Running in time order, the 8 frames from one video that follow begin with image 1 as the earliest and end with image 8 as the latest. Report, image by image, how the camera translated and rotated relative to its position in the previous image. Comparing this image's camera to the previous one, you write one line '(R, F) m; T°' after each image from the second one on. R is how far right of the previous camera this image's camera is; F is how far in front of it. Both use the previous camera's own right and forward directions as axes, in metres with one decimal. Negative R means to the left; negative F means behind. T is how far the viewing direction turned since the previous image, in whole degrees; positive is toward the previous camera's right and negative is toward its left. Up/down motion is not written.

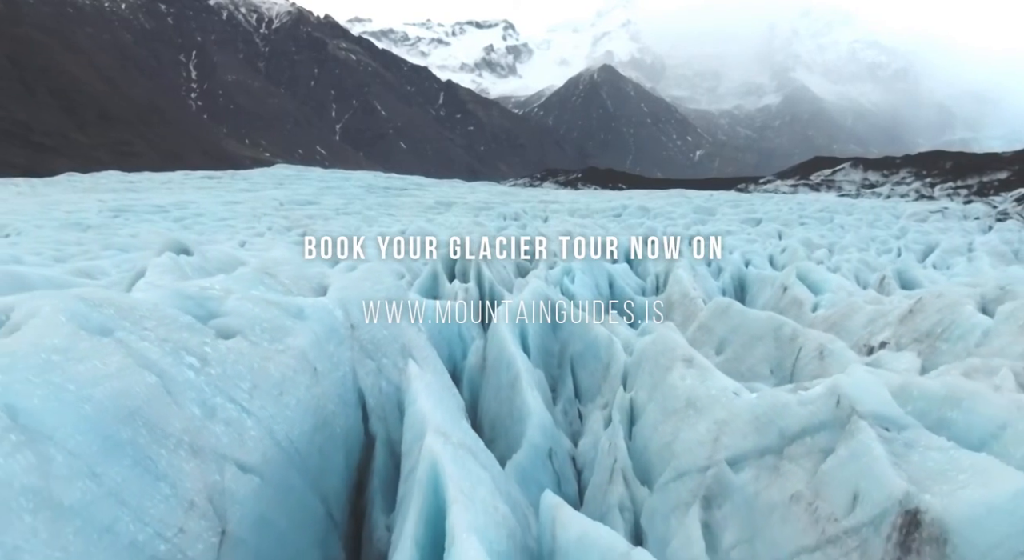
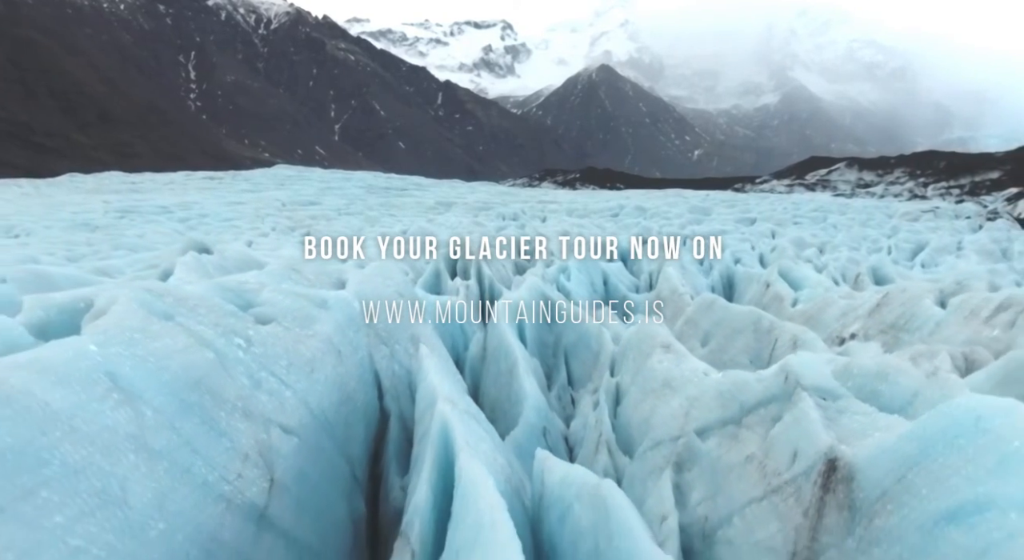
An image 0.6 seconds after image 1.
(0.0, -0.3) m; 0°
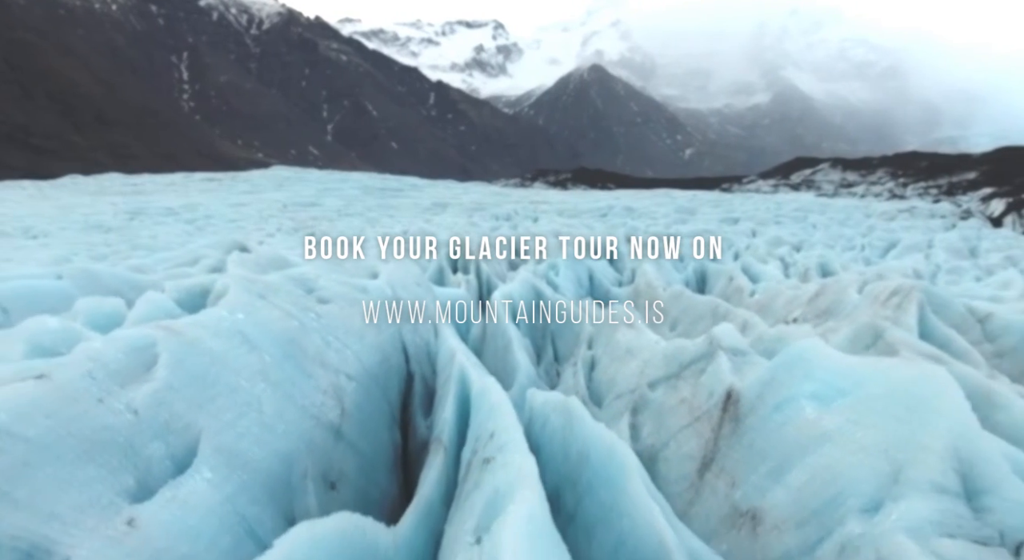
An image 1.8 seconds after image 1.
(0.0, -0.8) m; +1°
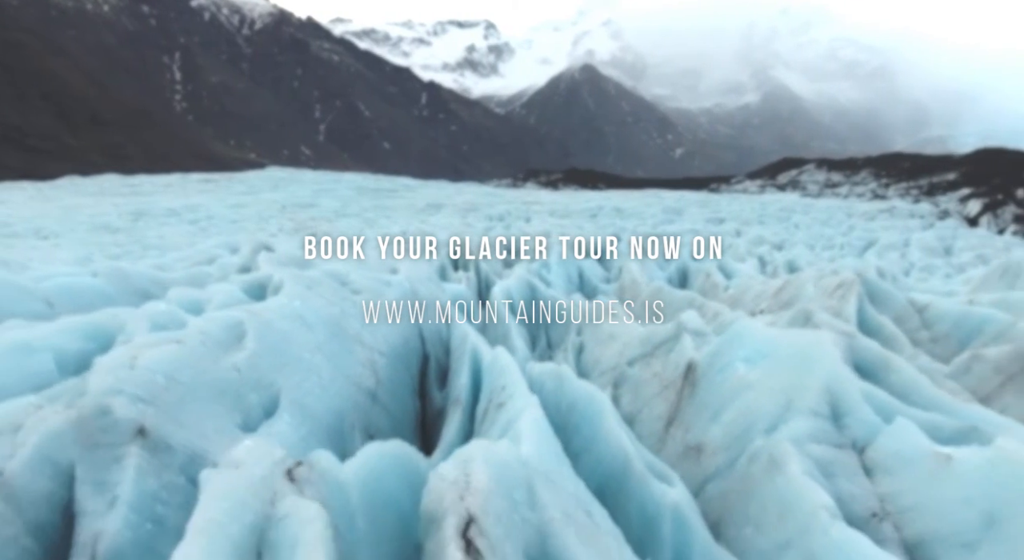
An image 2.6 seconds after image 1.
(-0.1, -0.6) m; +1°
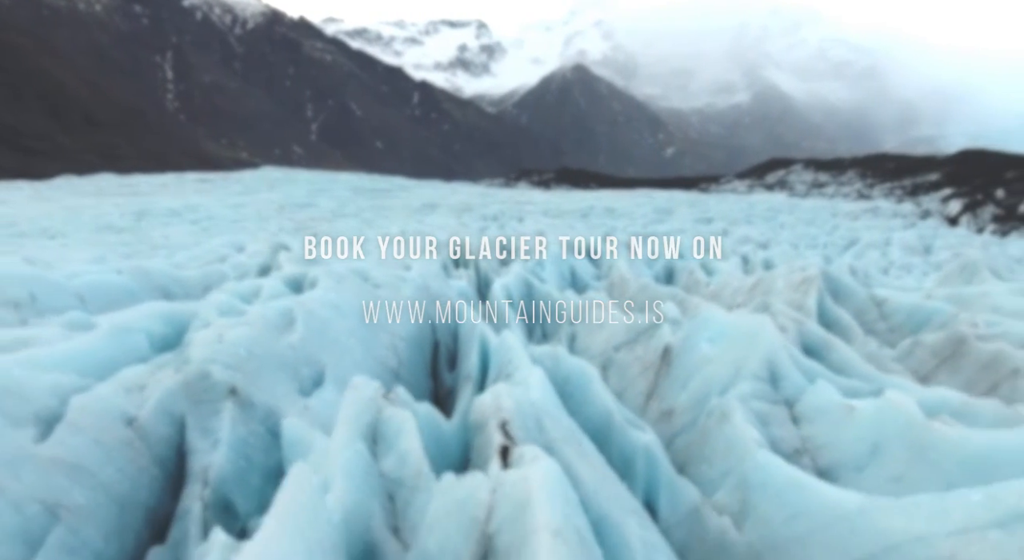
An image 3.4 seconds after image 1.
(-0.1, -0.6) m; +1°
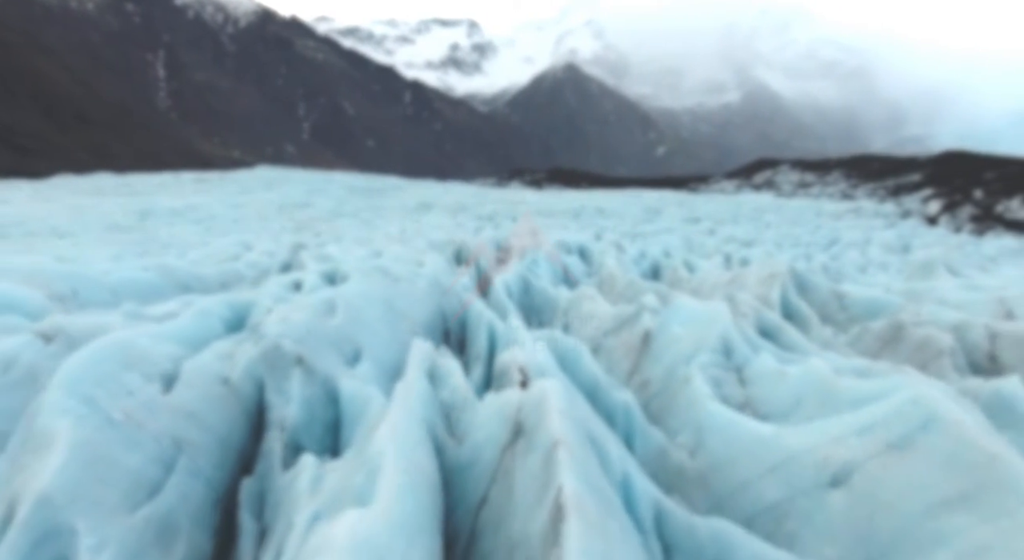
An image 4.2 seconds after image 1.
(-0.1, -0.7) m; +1°
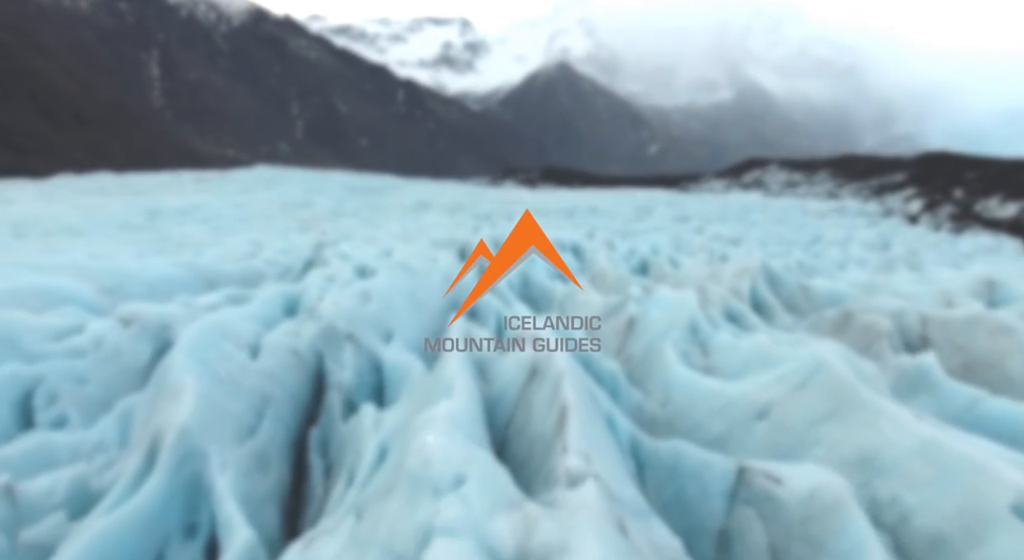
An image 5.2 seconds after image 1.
(-0.1, -0.8) m; +1°
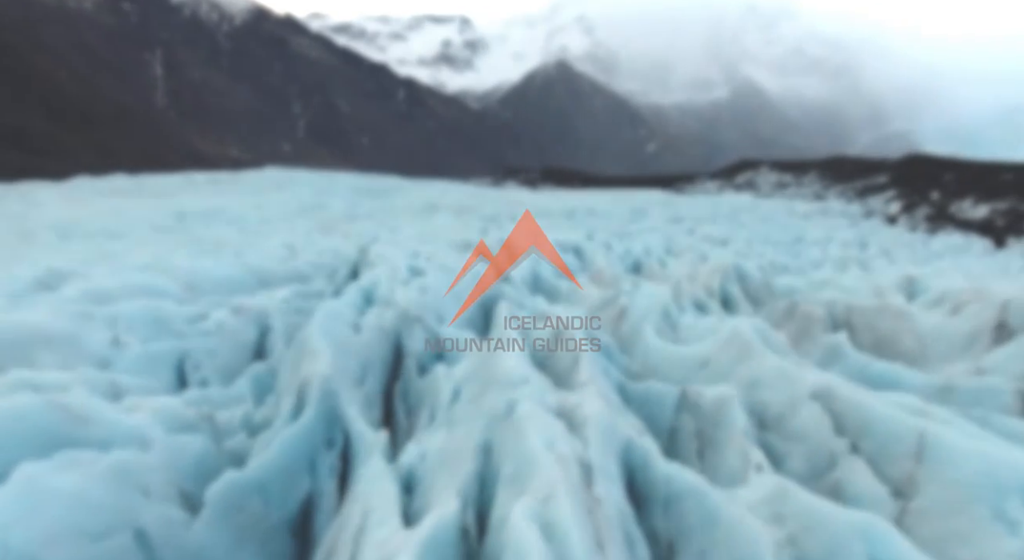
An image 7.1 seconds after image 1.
(-0.2, -1.5) m; 0°
